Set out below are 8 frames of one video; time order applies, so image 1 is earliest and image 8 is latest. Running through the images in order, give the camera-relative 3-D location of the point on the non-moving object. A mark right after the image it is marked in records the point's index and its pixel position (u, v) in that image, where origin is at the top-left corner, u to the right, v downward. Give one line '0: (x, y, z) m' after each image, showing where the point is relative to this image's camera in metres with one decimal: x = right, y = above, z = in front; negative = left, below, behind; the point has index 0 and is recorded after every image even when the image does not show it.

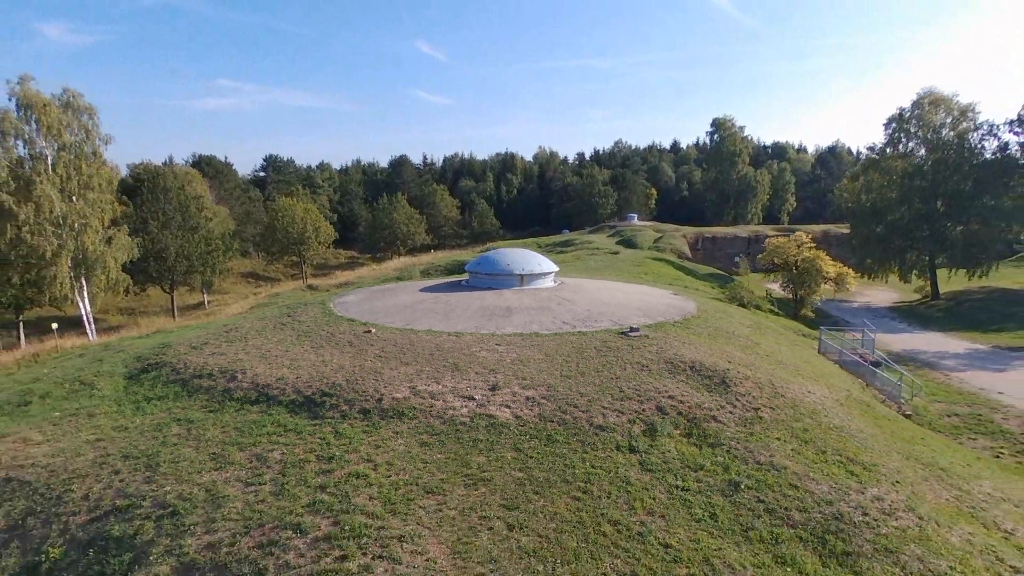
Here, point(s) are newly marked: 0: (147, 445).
0: (-4.5, -1.9, +7.8) m
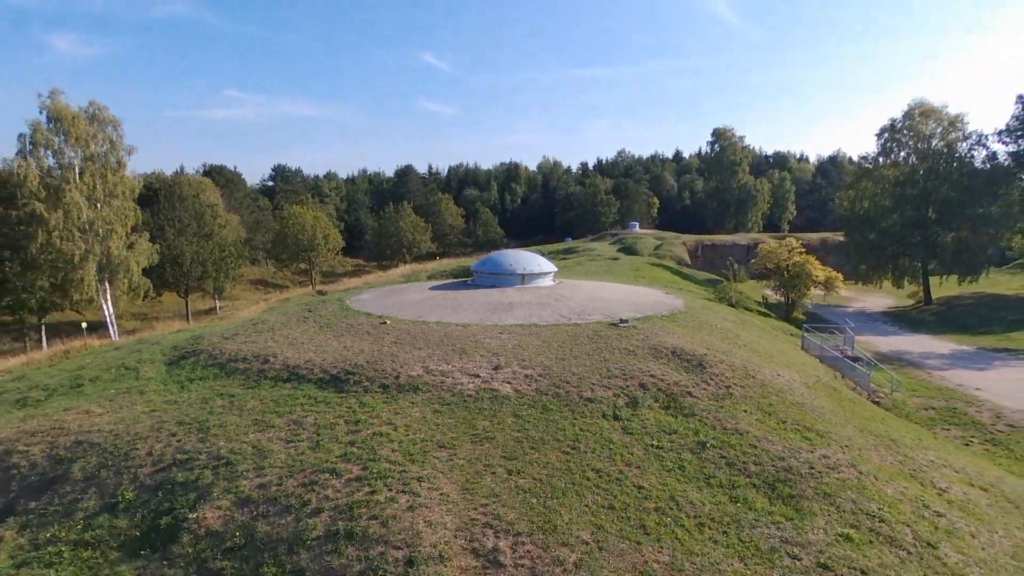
0: (-4.5, -1.8, +9.1) m
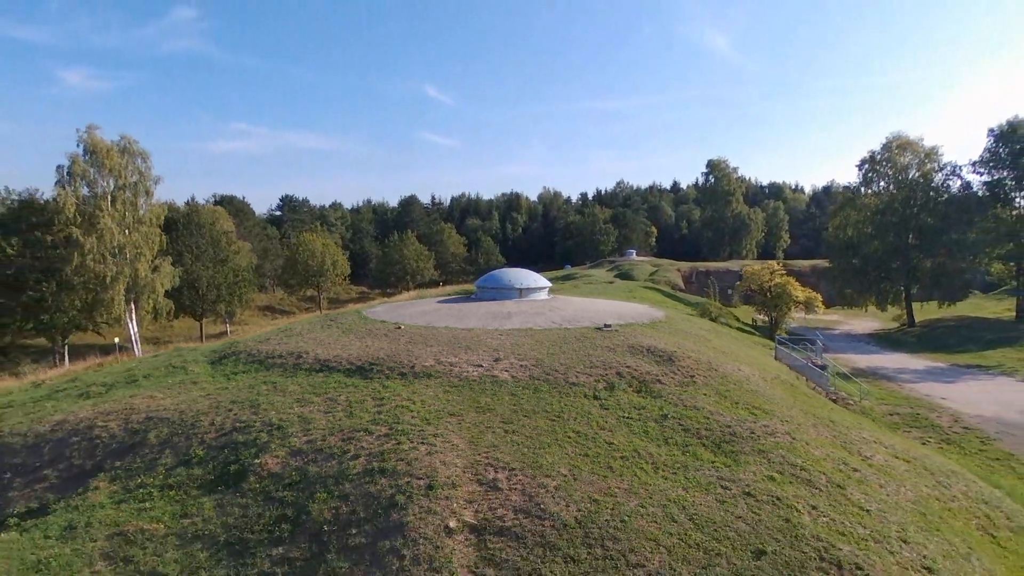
0: (-4.5, -1.8, +10.8) m
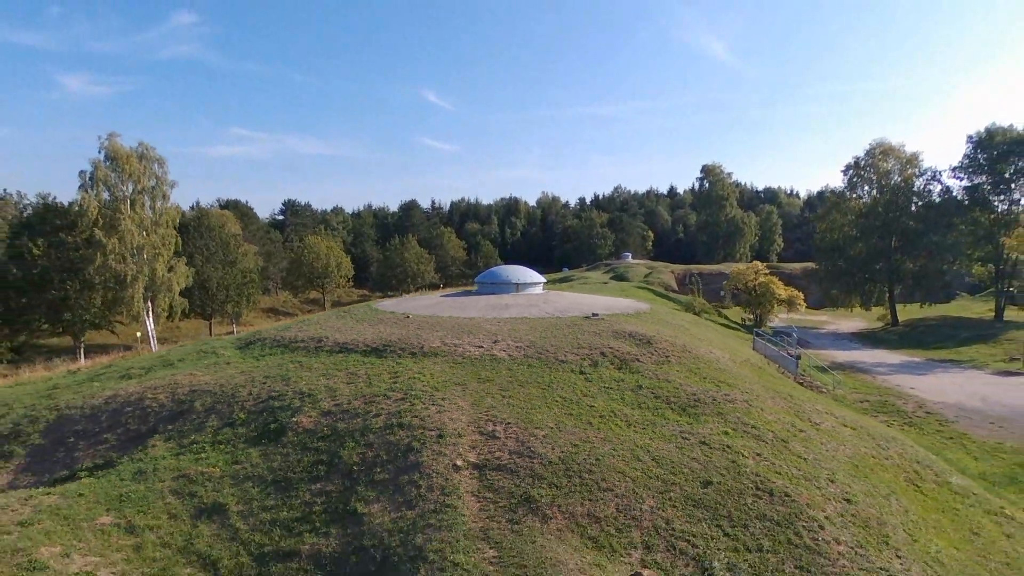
0: (-4.6, -1.6, +12.4) m
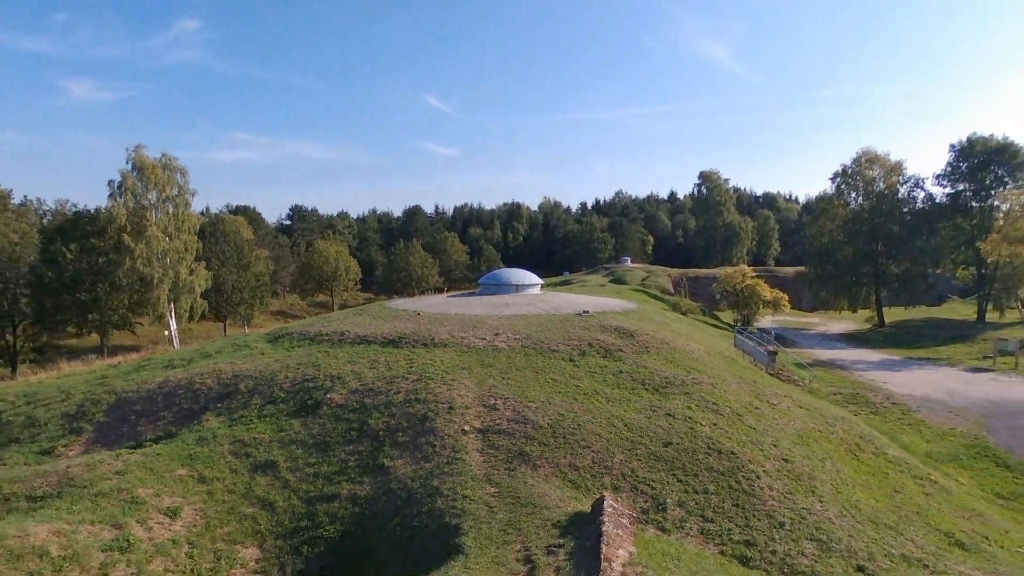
0: (-4.6, -1.6, +14.3) m
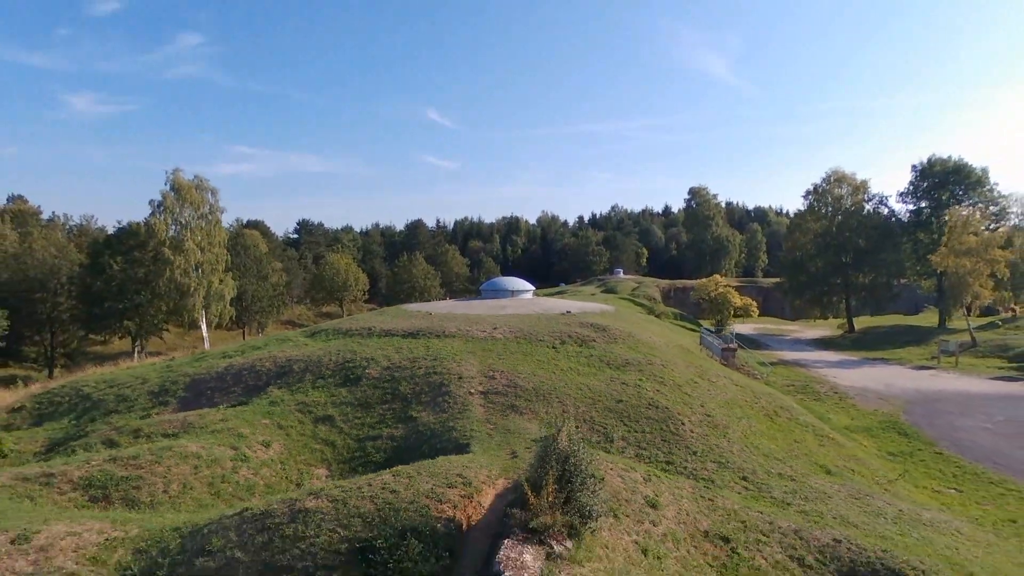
0: (-4.7, -1.7, +18.0) m
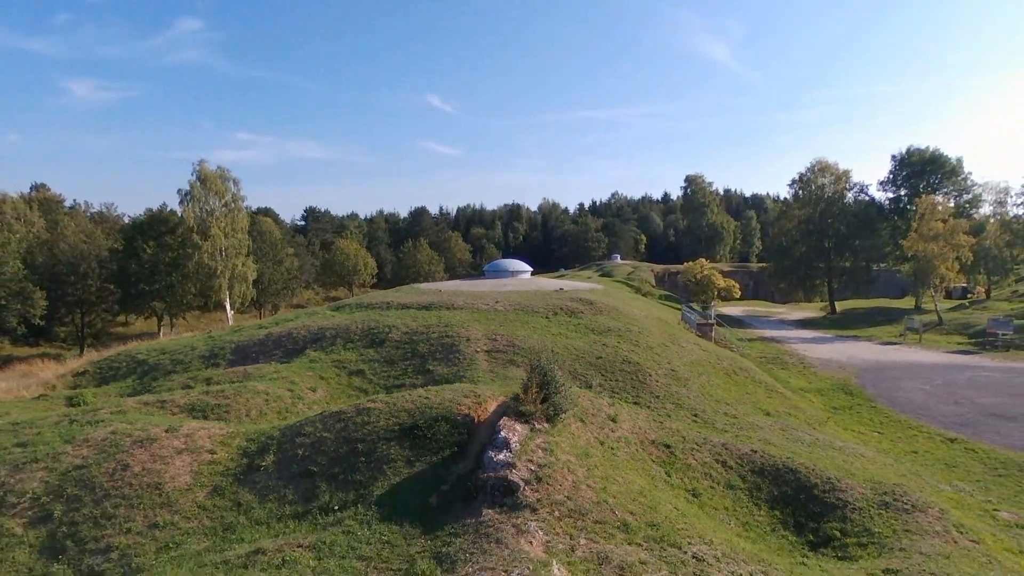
0: (-4.8, -1.0, +21.0) m
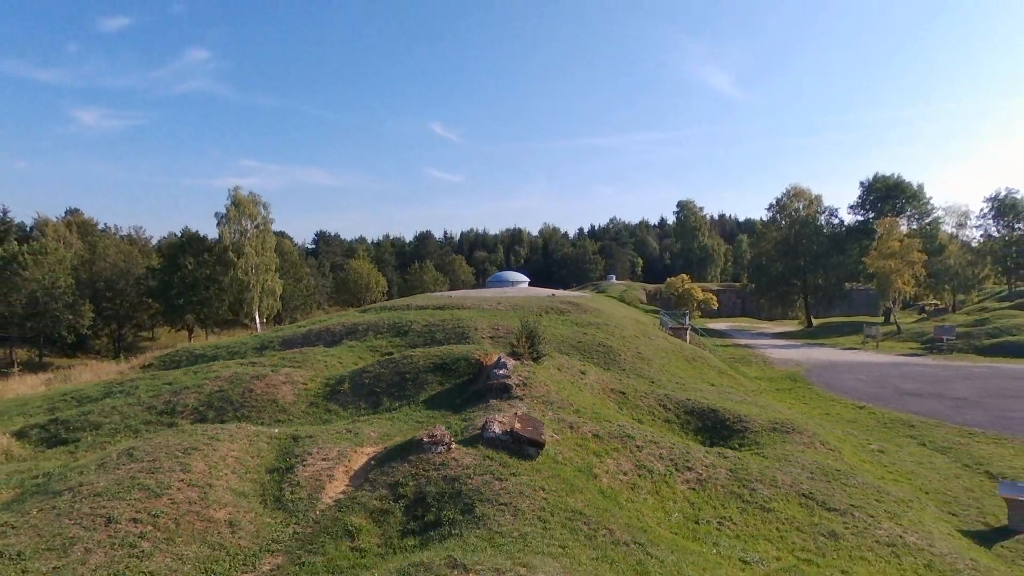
0: (-4.8, -1.1, +25.3) m
